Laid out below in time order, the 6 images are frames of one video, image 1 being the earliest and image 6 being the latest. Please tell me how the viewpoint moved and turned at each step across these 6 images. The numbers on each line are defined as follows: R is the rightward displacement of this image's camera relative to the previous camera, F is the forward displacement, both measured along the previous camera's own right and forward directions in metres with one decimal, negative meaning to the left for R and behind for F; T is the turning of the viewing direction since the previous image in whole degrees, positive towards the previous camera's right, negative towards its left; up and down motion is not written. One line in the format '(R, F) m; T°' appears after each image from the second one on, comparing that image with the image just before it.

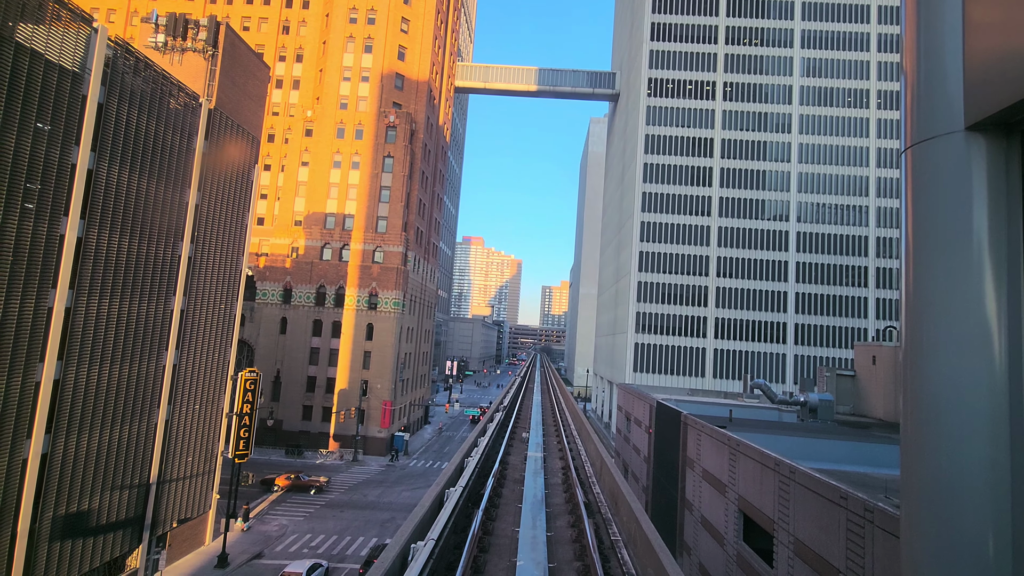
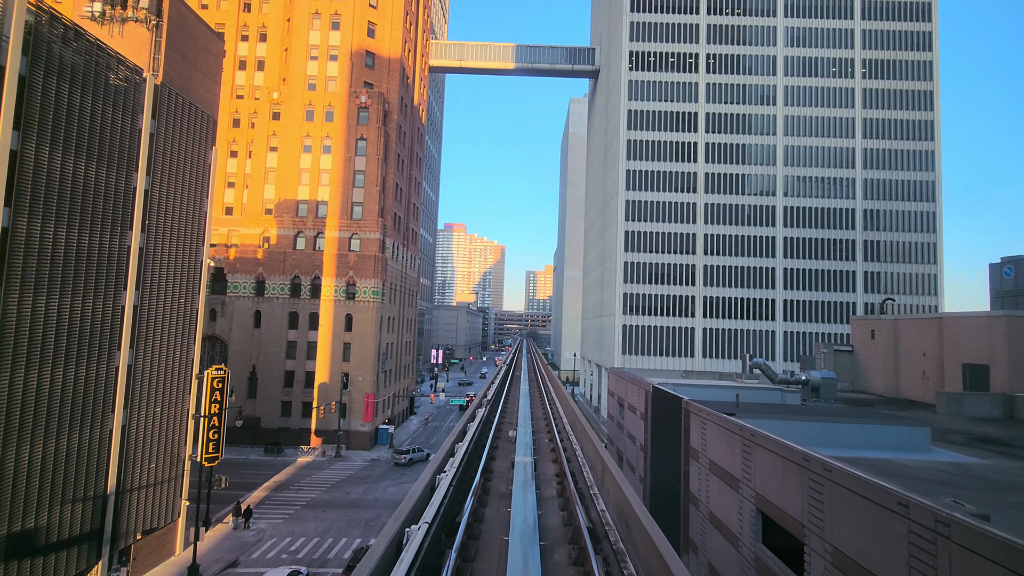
(+0.1, +1.6) m; +2°
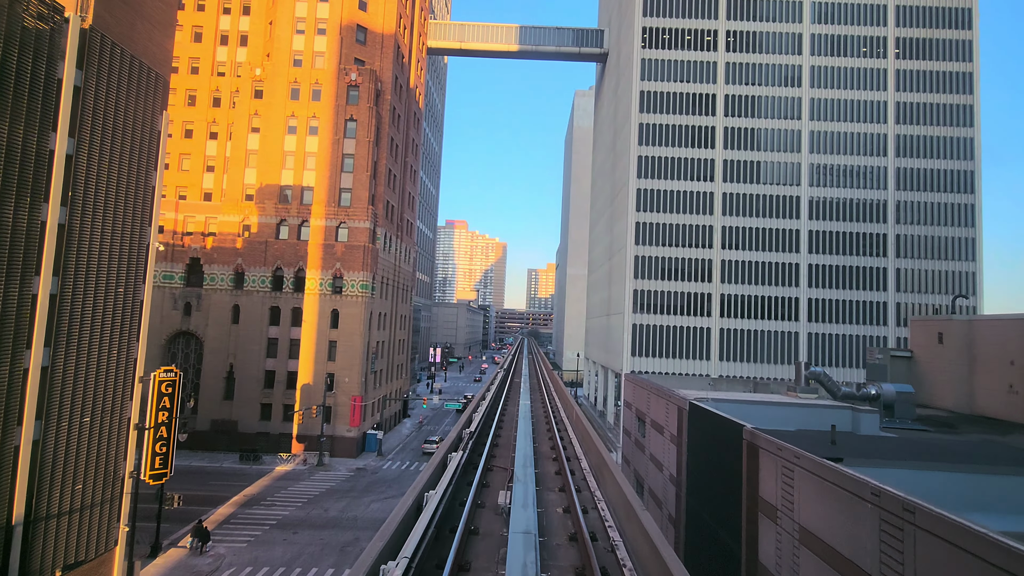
(+0.1, +3.9) m; 0°
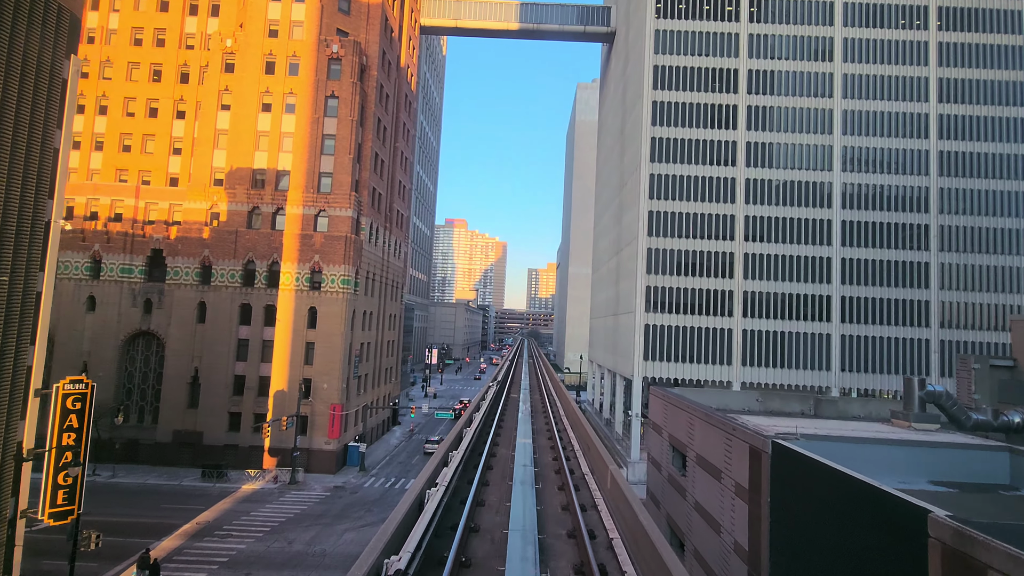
(+0.1, +4.7) m; 0°
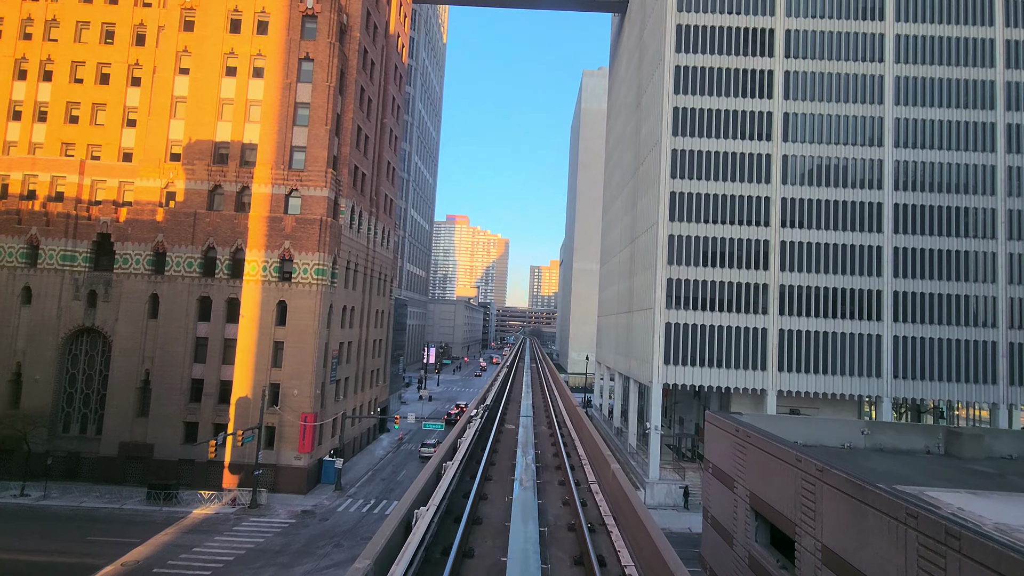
(+0.1, +5.4) m; 0°
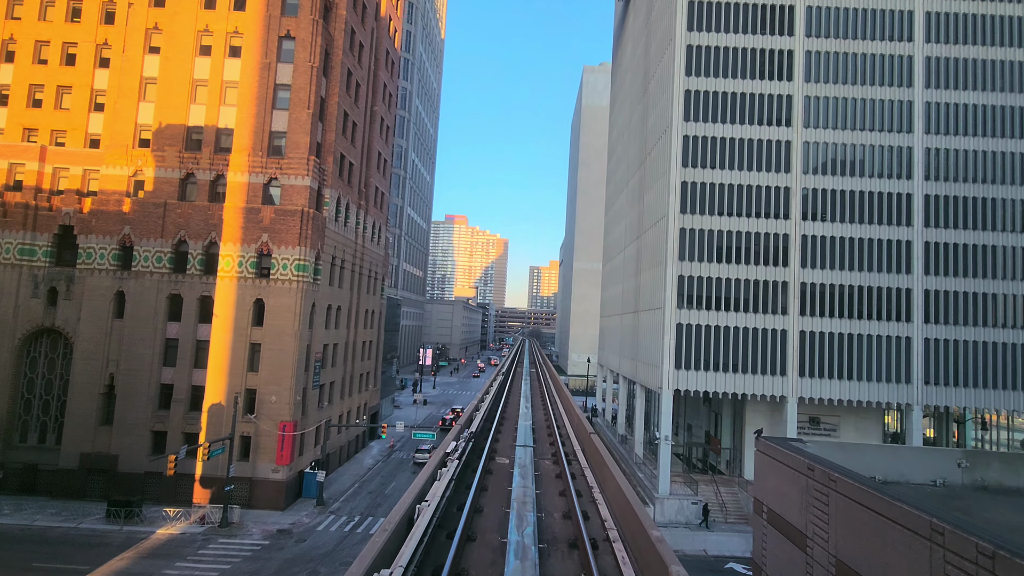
(+0.1, +2.8) m; 0°
